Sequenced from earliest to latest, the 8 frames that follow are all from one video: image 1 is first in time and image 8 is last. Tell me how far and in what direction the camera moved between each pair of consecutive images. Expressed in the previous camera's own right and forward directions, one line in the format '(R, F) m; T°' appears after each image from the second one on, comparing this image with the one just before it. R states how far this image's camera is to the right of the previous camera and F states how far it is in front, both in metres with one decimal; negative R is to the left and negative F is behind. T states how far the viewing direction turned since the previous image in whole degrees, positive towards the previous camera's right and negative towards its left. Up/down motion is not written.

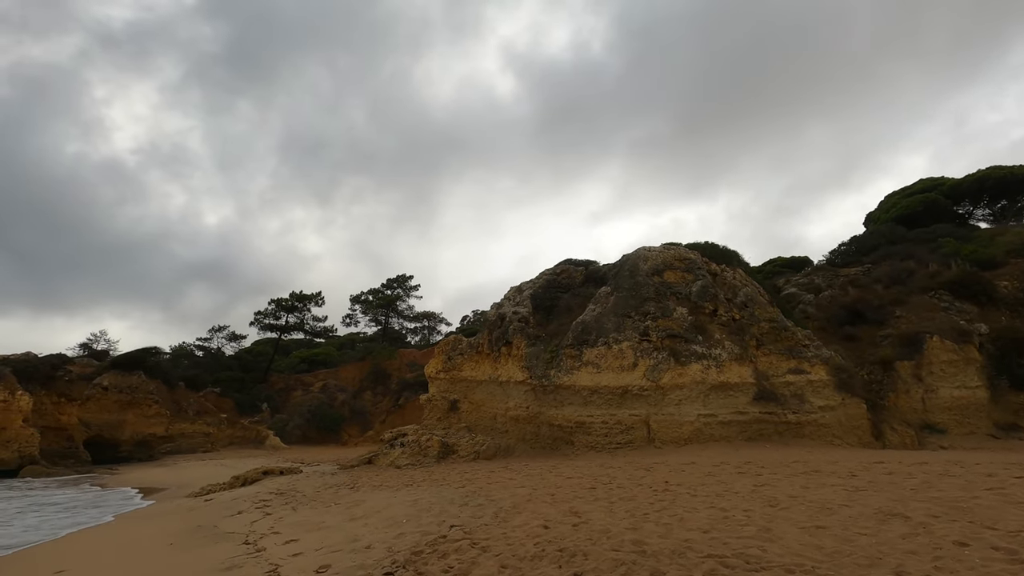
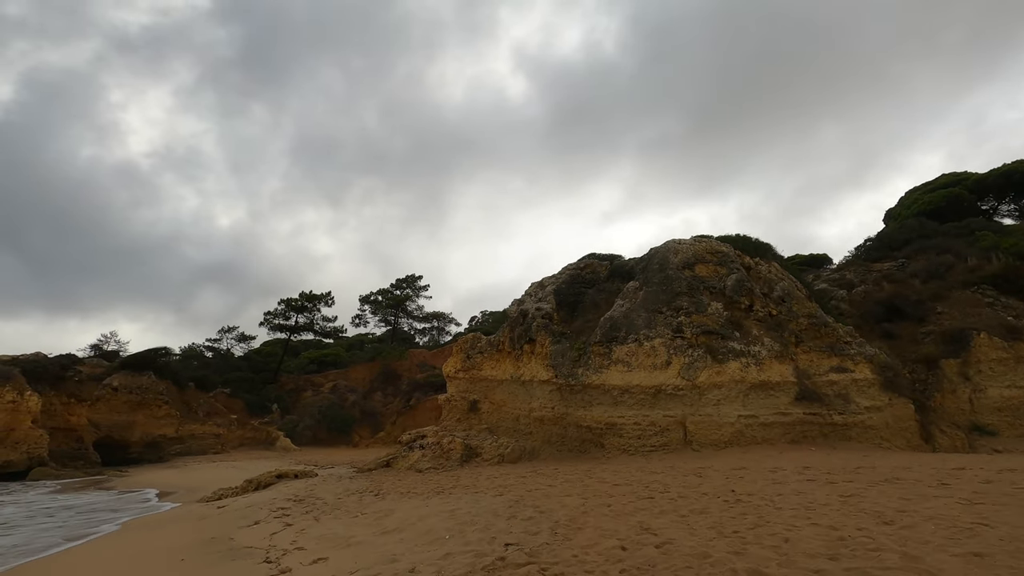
(-0.4, +0.6) m; -1°
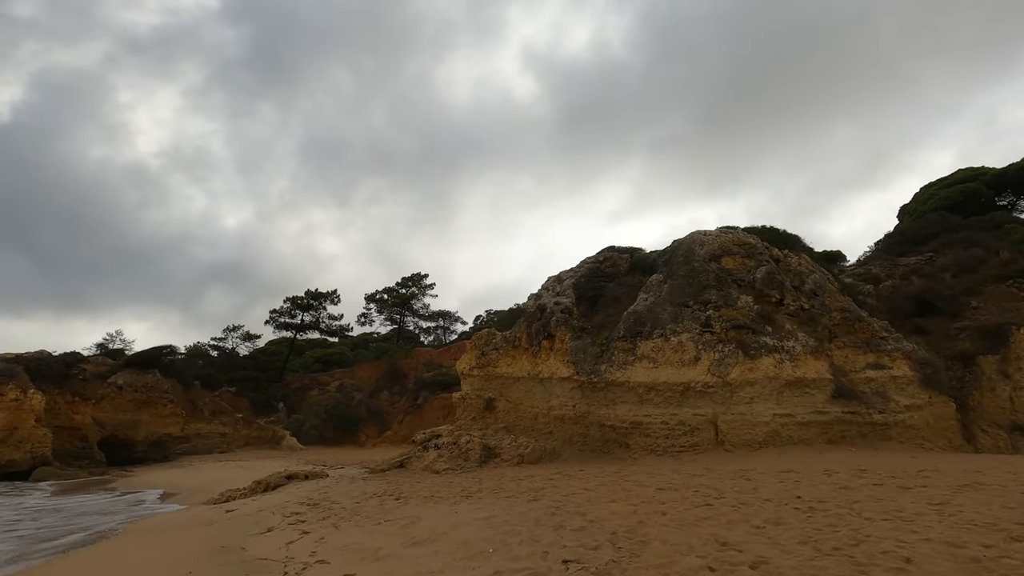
(-0.4, +0.5) m; 0°
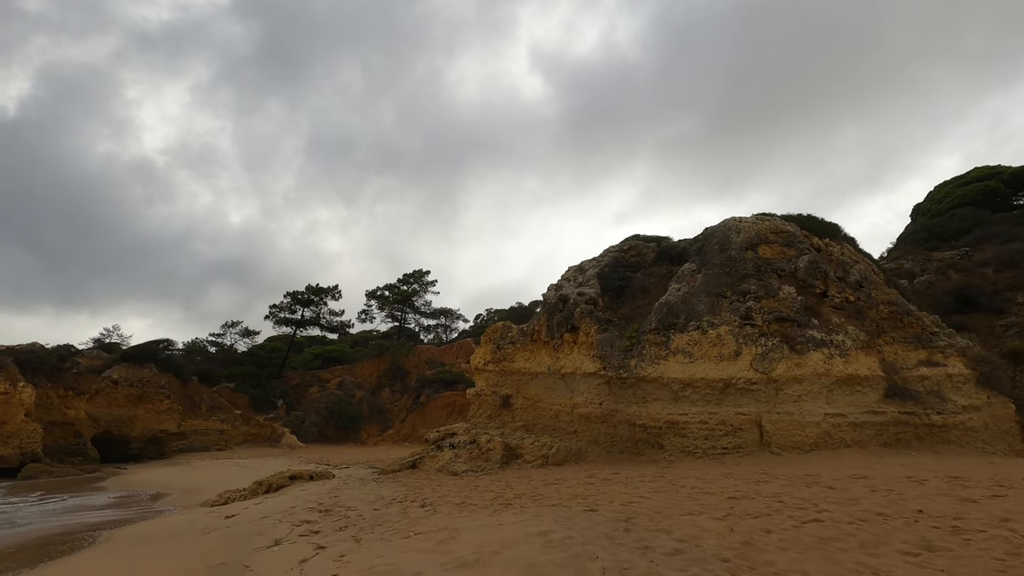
(-0.5, +0.9) m; 0°
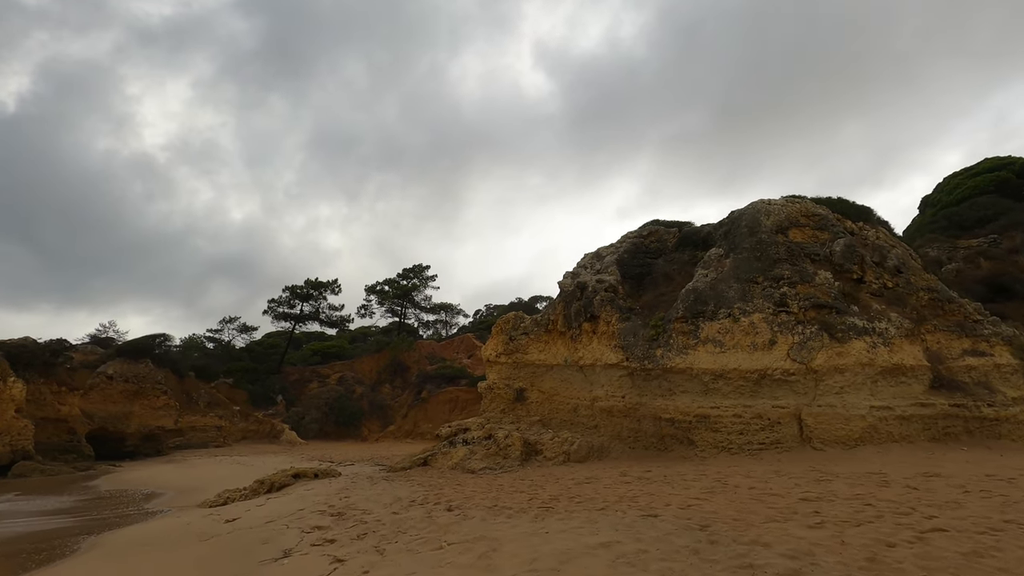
(-0.4, +0.7) m; 0°
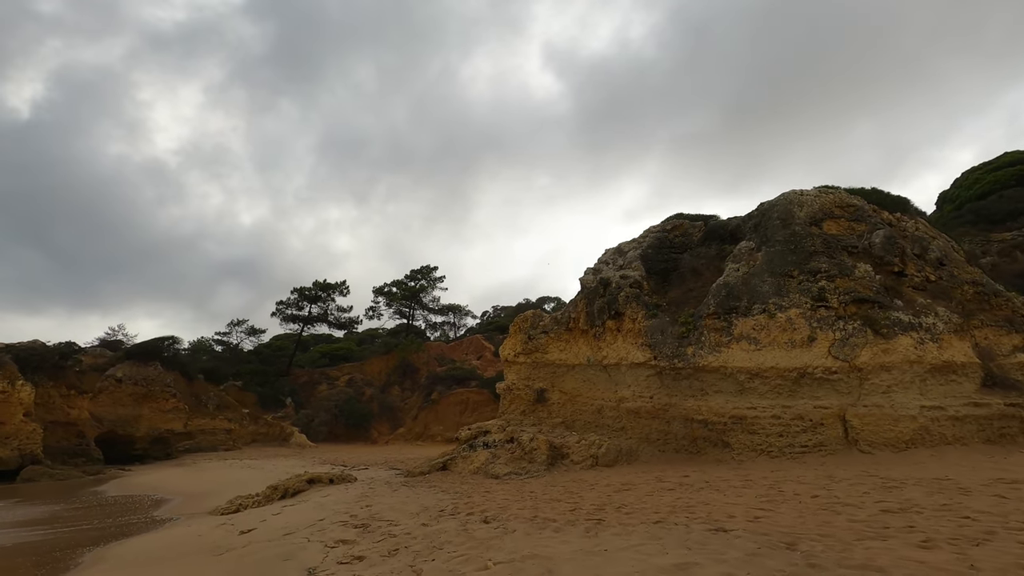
(-0.3, +0.4) m; -1°
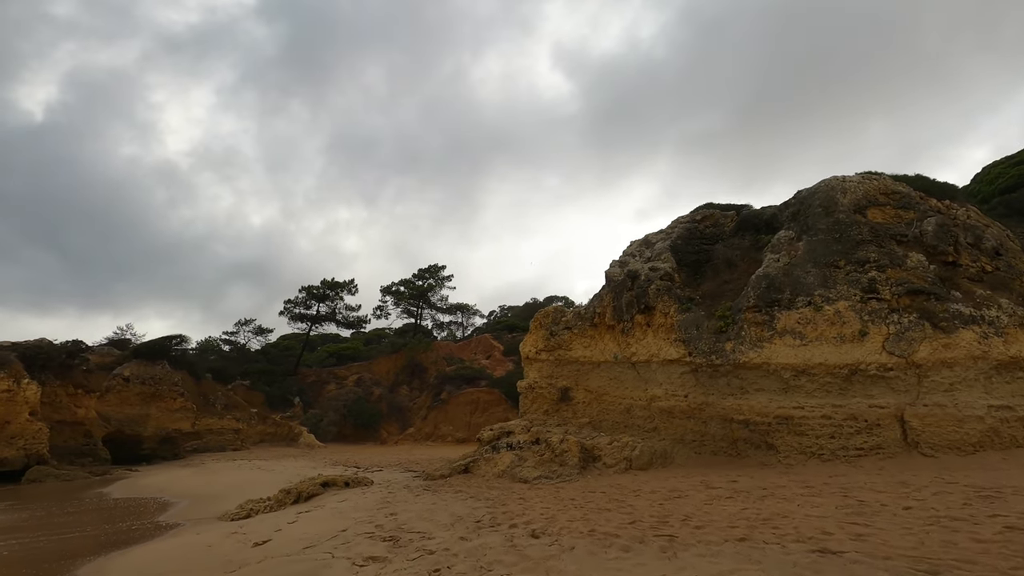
(-0.4, +0.6) m; -1°
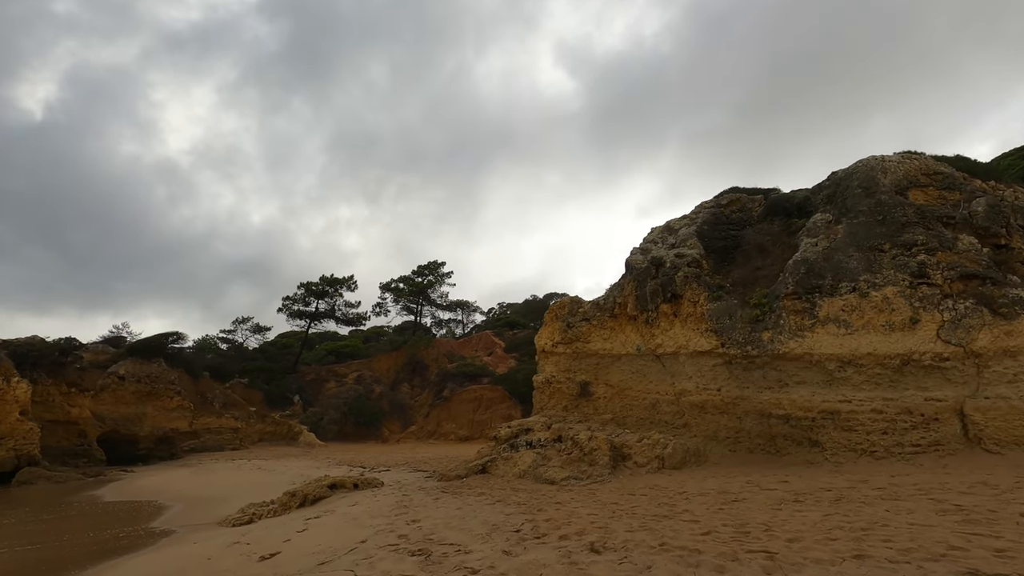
(-0.4, +0.6) m; 0°
